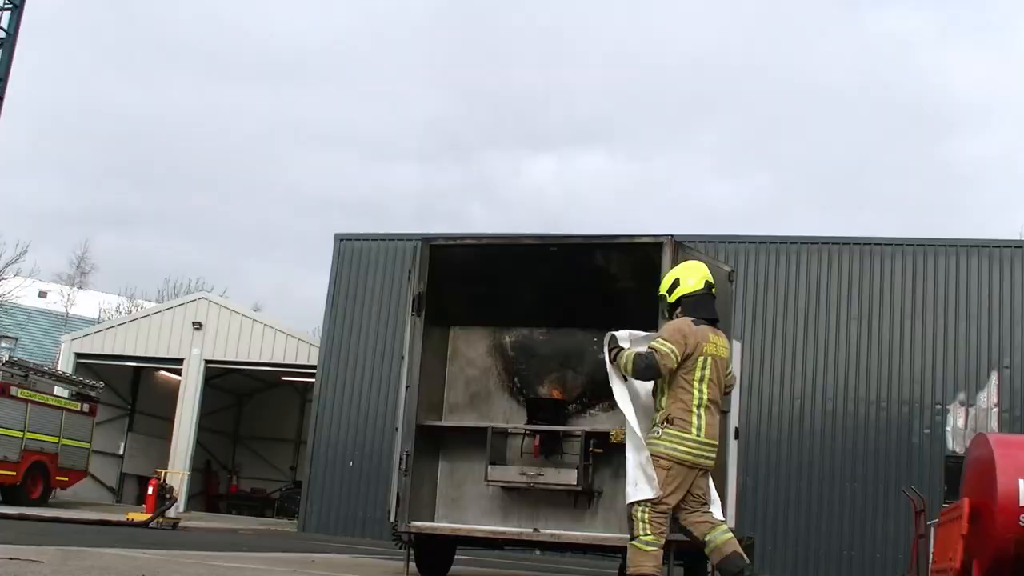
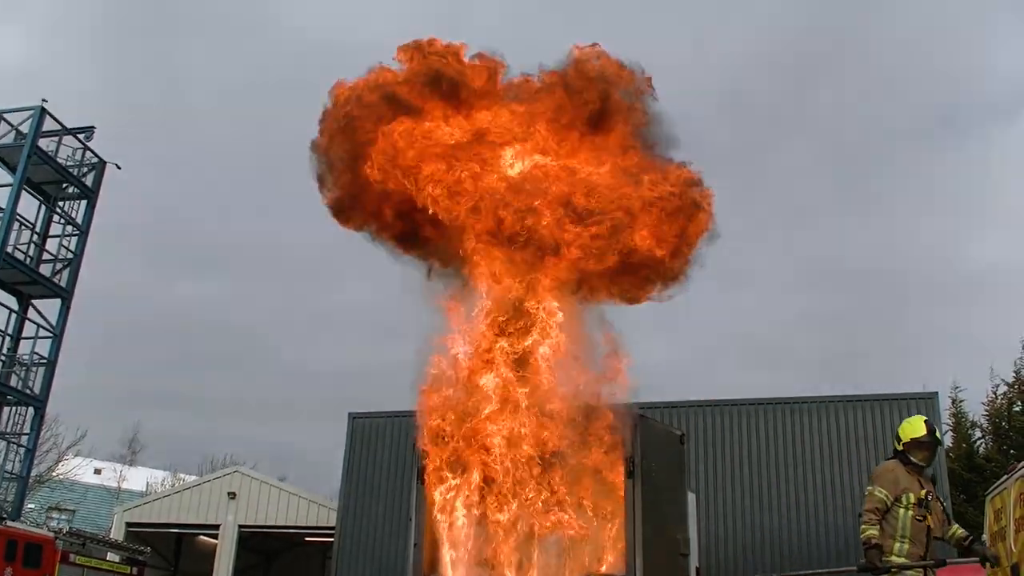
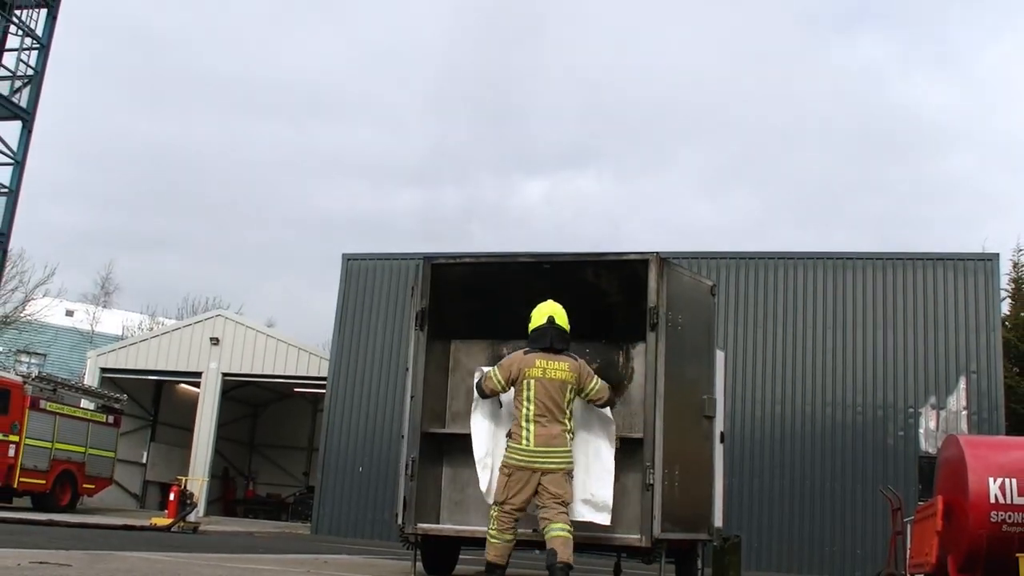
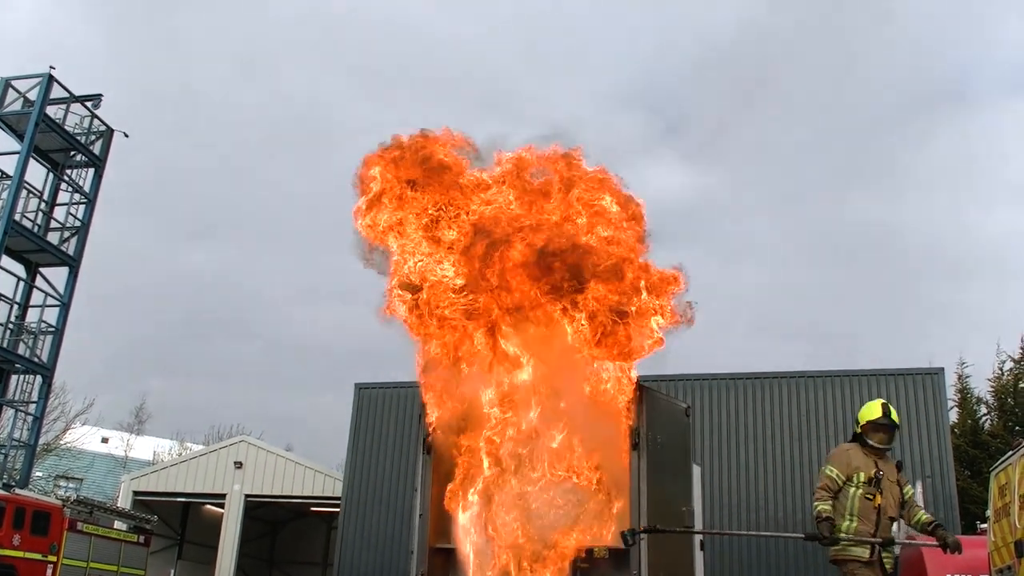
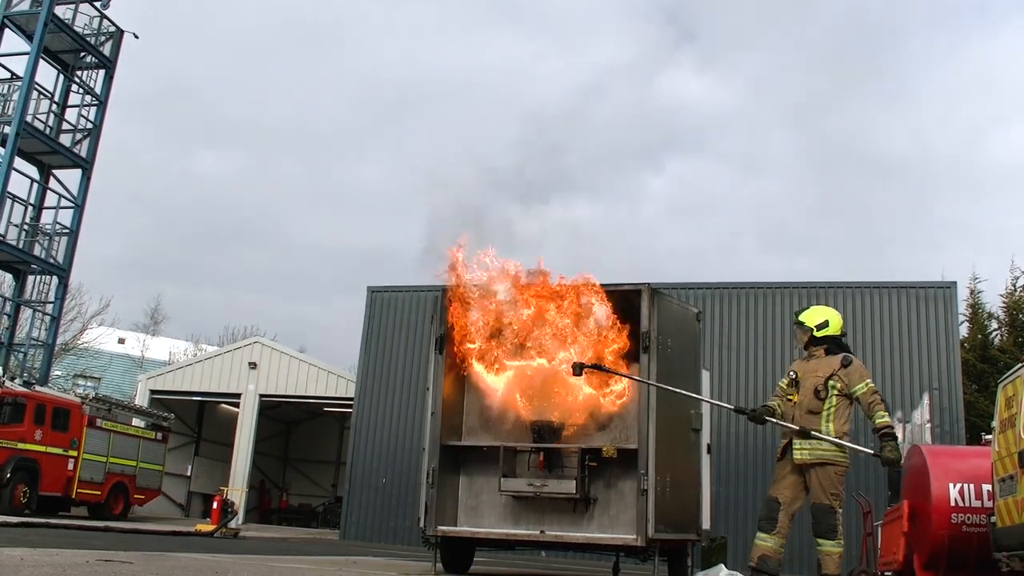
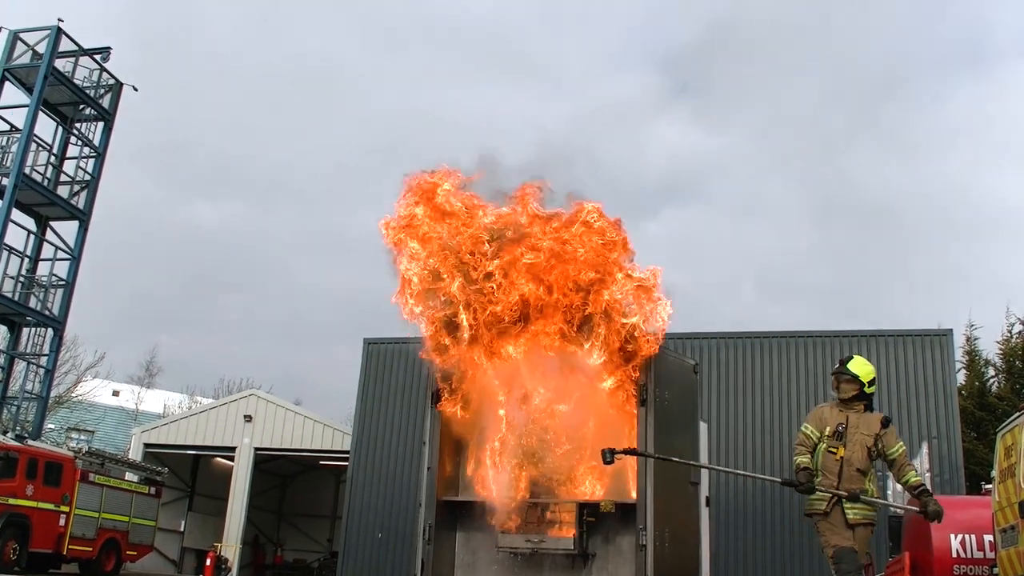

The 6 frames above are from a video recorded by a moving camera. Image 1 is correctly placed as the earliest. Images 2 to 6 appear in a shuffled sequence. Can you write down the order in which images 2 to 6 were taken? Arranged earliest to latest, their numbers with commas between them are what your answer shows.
3, 5, 6, 4, 2
